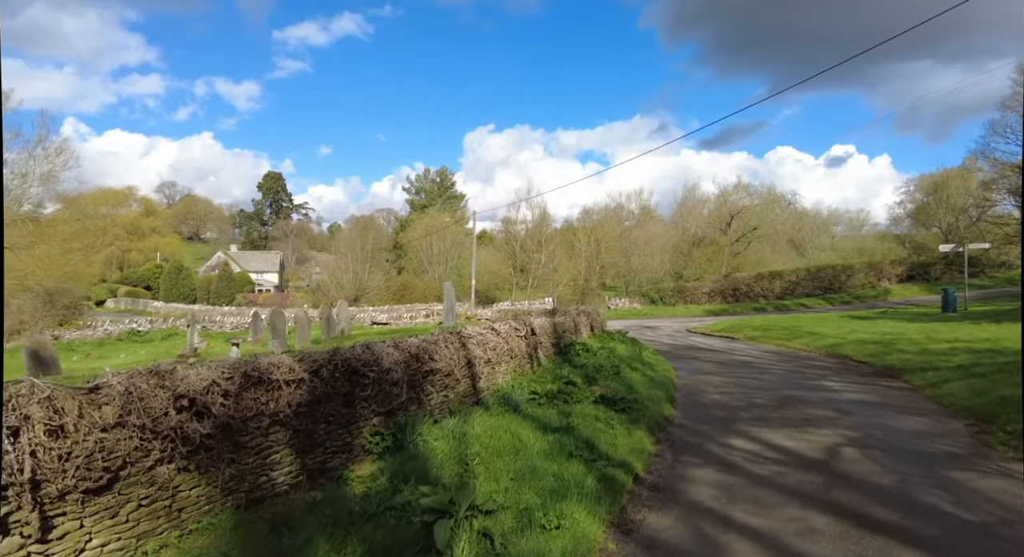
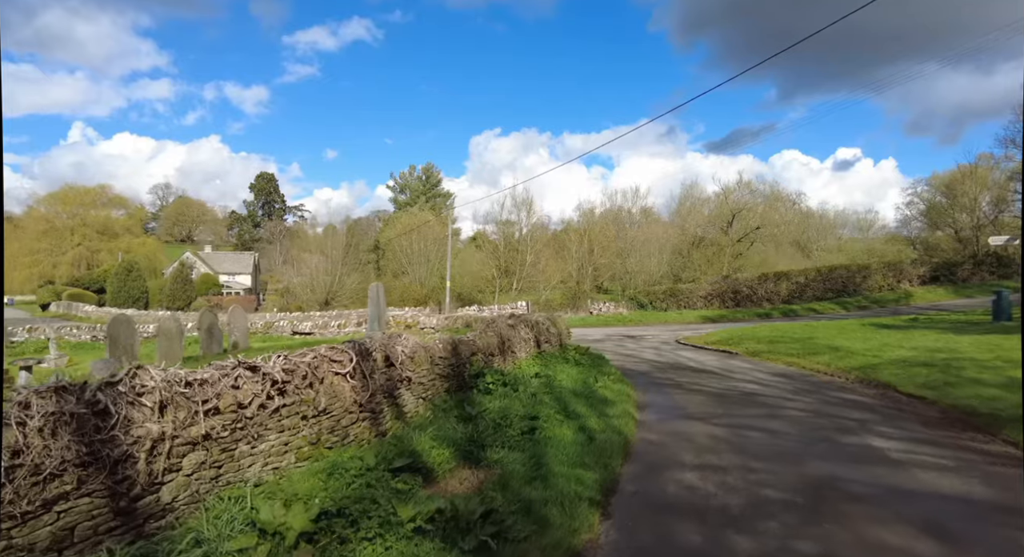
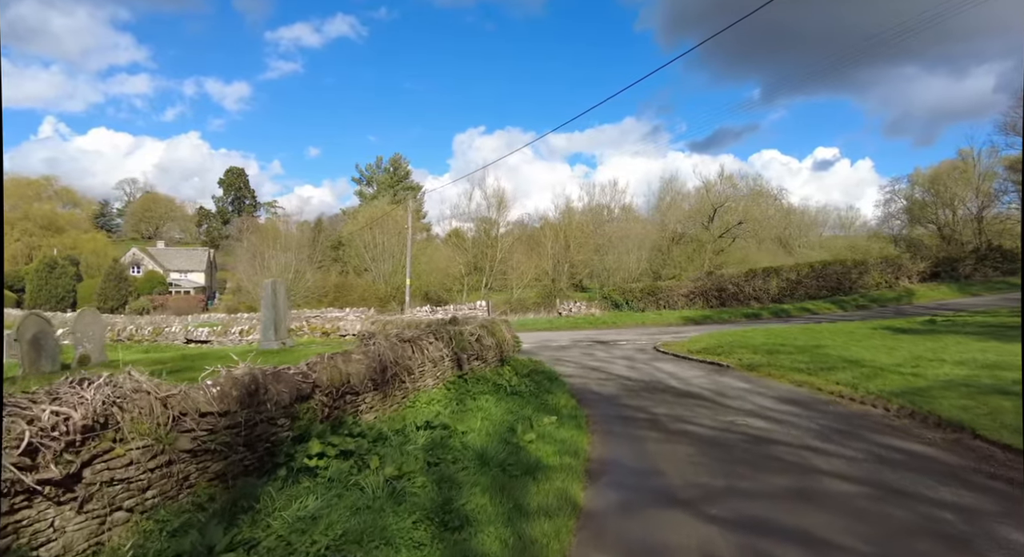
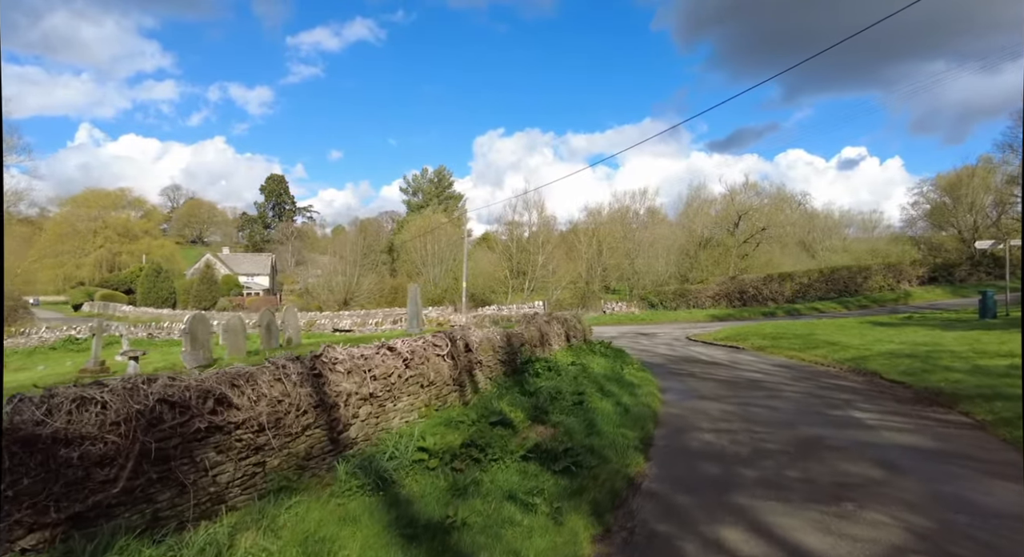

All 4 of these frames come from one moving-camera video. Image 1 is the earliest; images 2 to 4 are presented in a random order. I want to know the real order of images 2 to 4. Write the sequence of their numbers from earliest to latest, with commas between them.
4, 2, 3
